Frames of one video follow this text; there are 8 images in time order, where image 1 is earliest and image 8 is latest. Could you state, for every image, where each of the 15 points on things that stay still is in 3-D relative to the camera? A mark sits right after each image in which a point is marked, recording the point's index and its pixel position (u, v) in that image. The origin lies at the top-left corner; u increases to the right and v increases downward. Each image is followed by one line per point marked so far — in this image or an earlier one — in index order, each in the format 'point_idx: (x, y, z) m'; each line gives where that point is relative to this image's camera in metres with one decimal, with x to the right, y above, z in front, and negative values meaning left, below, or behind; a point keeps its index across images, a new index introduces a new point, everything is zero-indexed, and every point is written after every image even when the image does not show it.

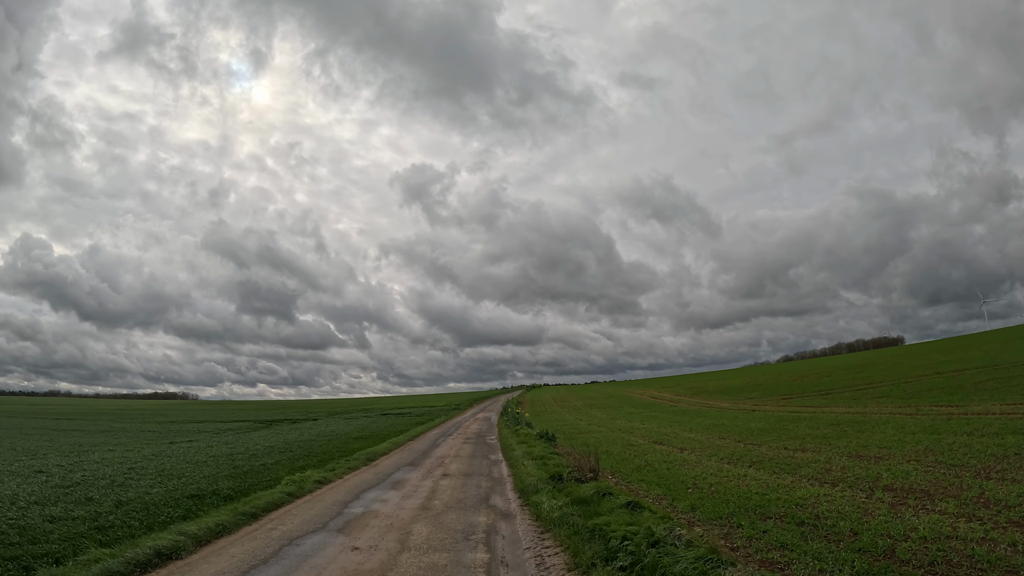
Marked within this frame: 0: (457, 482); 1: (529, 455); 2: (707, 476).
0: (-1.8, -6.4, +16.3) m
1: (+0.7, -6.6, +19.6) m
2: (+7.7, -7.3, +19.5) m
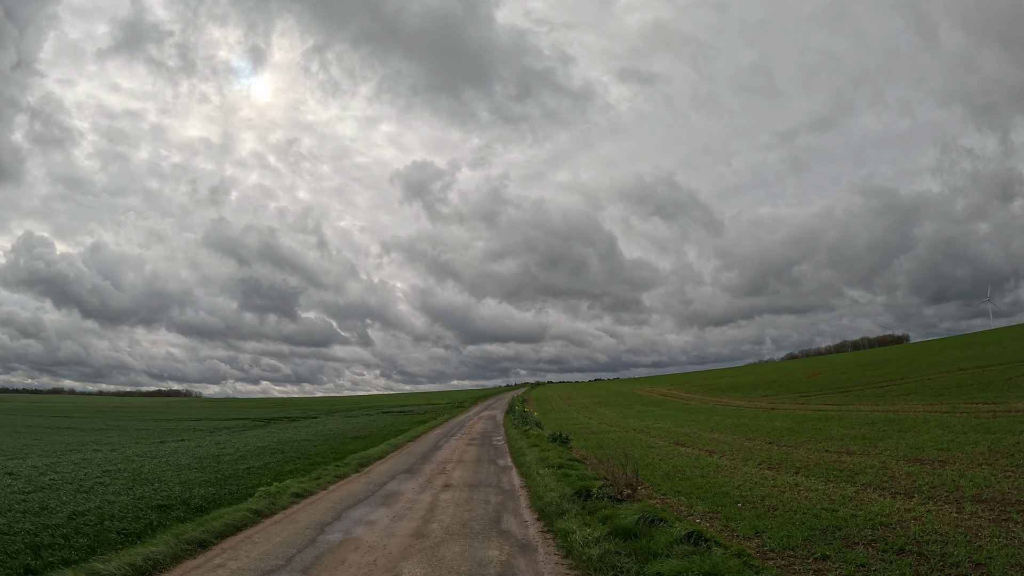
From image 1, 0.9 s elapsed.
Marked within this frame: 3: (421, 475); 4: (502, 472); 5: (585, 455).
0: (-1.4, -5.7, +13.7) m
1: (+1.1, -5.9, +16.9) m
2: (+8.2, -6.6, +16.8) m
3: (-3.2, -6.7, +17.7) m
4: (-0.3, -6.5, +17.4) m
5: (+3.0, -6.9, +20.0) m
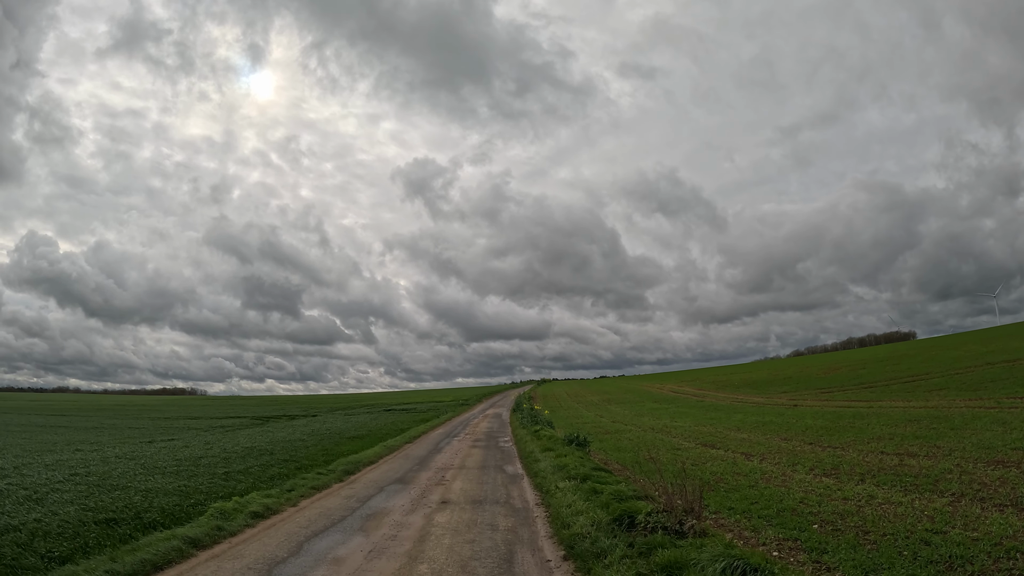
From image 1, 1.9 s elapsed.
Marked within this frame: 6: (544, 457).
0: (-1.1, -4.9, +10.7) m
1: (+1.5, -5.1, +14.0) m
2: (+8.5, -5.8, +13.8) m
3: (-2.9, -5.9, +14.8) m
4: (0.0, -5.7, +14.5) m
5: (+3.4, -6.1, +17.0) m
6: (+1.1, -5.8, +17.2) m
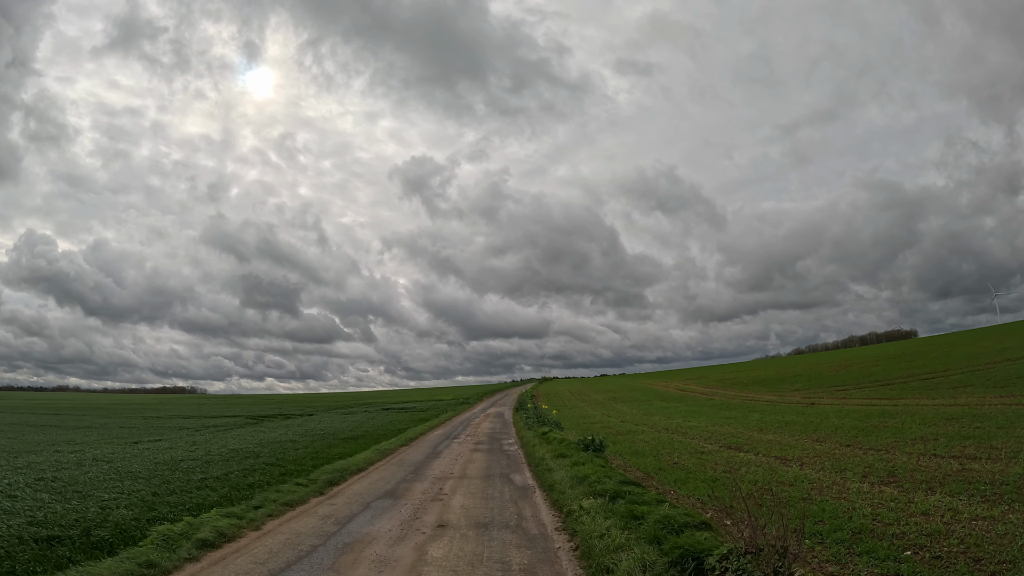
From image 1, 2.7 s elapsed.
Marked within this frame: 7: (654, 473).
0: (-0.8, -4.4, +8.4) m
1: (+1.7, -4.6, +11.6) m
2: (+8.8, -5.2, +11.5) m
3: (-2.6, -5.3, +12.4) m
4: (+0.2, -5.1, +12.2) m
5: (+3.6, -5.5, +14.7) m
6: (+1.4, -5.3, +14.9) m
7: (+4.6, -6.0, +15.9) m
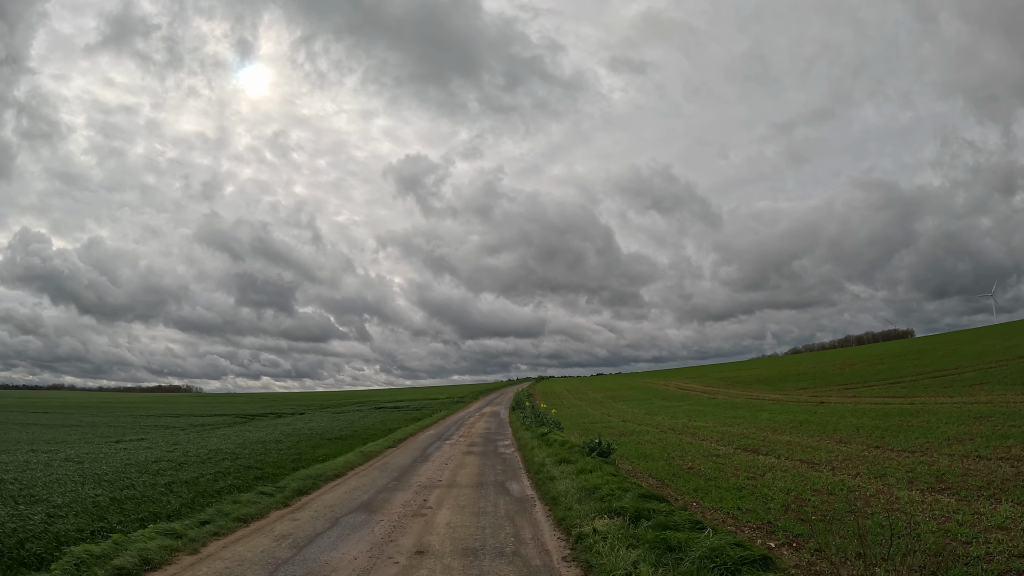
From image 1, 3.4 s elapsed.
0: (-0.9, -3.9, +6.4) m
1: (+1.7, -4.1, +9.7) m
2: (+8.7, -4.7, +9.7) m
3: (-2.7, -4.8, +10.5) m
4: (+0.2, -4.6, +10.2) m
5: (+3.5, -5.0, +12.8) m
6: (+1.3, -4.8, +12.9) m
7: (+4.5, -5.4, +14.0) m
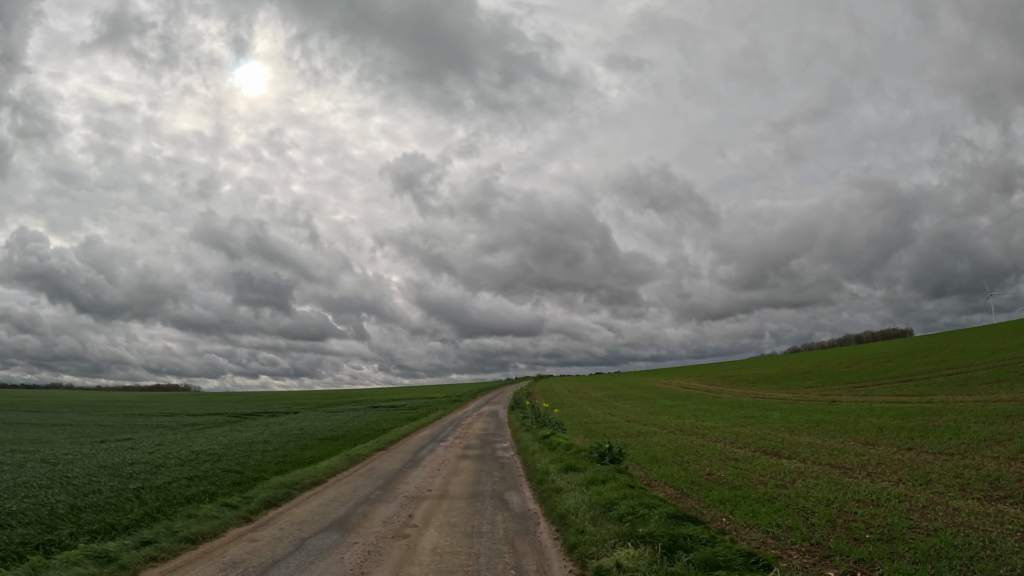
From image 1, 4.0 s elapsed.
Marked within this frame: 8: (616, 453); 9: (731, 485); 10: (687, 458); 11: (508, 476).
0: (-0.9, -3.5, +4.7) m
1: (+1.7, -3.7, +8.0) m
2: (+8.7, -4.3, +8.0) m
3: (-2.7, -4.4, +8.8) m
4: (+0.2, -4.2, +8.5) m
5: (+3.5, -4.6, +11.1) m
6: (+1.3, -4.4, +11.2) m
7: (+4.5, -5.0, +12.3) m
8: (+3.0, -4.7, +14.4) m
9: (+5.9, -5.4, +13.8) m
10: (+6.4, -6.2, +18.4) m
11: (-0.1, -5.6, +14.9) m
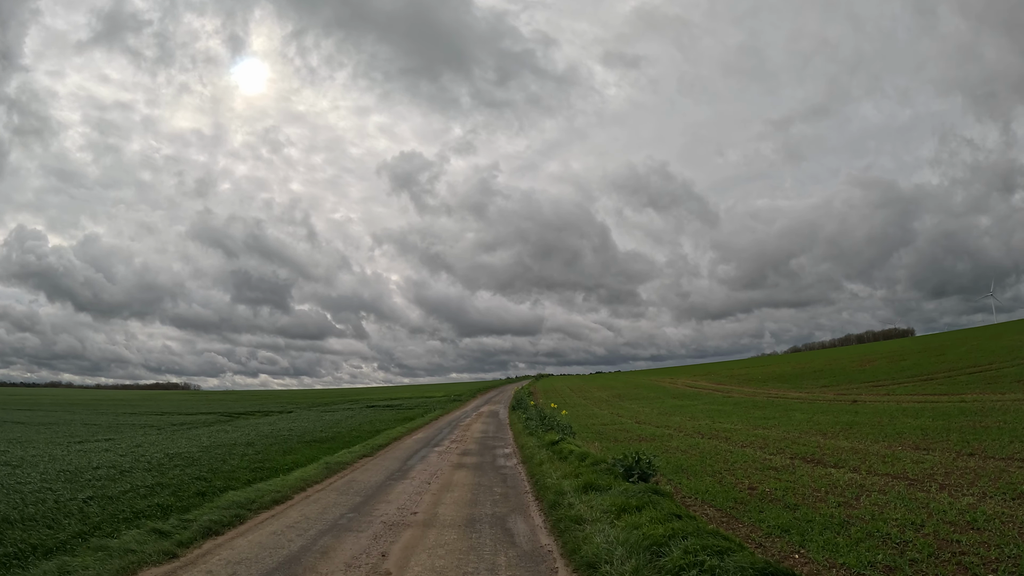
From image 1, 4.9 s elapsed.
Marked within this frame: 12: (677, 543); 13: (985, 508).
0: (-0.7, -2.9, +2.2) m
1: (+1.8, -3.1, +5.5) m
2: (+8.8, -3.8, +5.5) m
3: (-2.6, -3.8, +6.2) m
4: (+0.3, -3.7, +6.0) m
5: (+3.6, -4.0, +8.6) m
6: (+1.4, -3.8, +8.7) m
7: (+4.6, -4.5, +9.8) m
8: (+3.1, -4.2, +11.9) m
9: (+6.0, -4.8, +11.3) m
10: (+6.5, -5.7, +15.9) m
11: (0.0, -5.0, +12.4) m
12: (+2.3, -3.4, +7.2) m
13: (+9.8, -4.7, +10.4) m
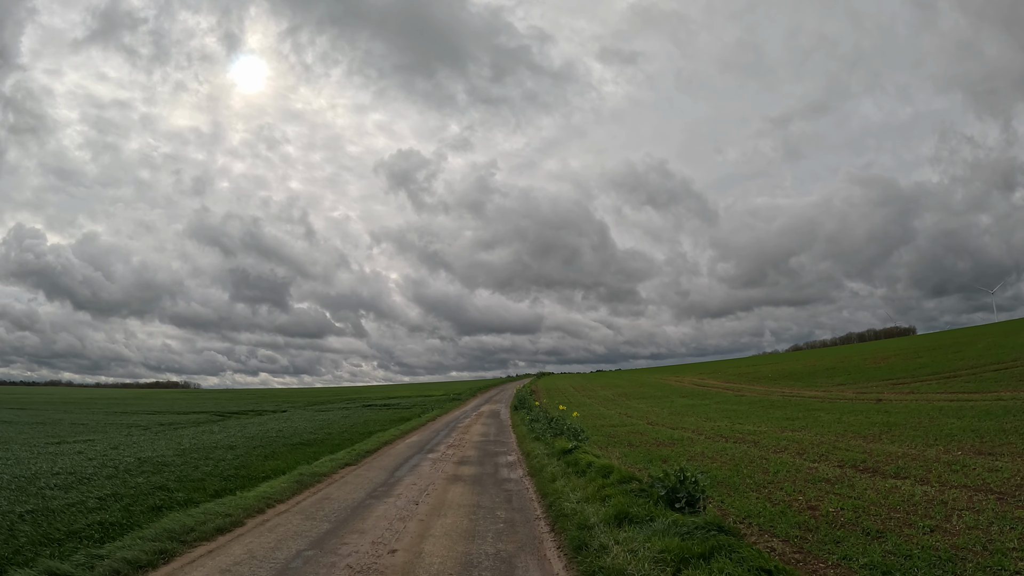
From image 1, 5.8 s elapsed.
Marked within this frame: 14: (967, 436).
0: (-0.6, -2.4, -0.2) m
1: (+1.9, -2.6, +3.0) m
2: (+9.0, -3.3, +3.0) m
3: (-2.4, -3.3, +3.8) m
4: (+0.5, -3.1, +3.5) m
5: (+3.8, -3.5, +6.1) m
6: (+1.6, -3.3, +6.3) m
7: (+4.8, -4.0, +7.4) m
8: (+3.2, -3.6, +9.5) m
9: (+6.2, -4.3, +8.9) m
10: (+6.6, -5.2, +13.5) m
11: (+0.1, -4.5, +9.9) m
12: (+2.5, -2.9, +4.7) m
13: (+10.0, -4.1, +7.9) m
14: (+17.2, -5.8, +18.9) m
